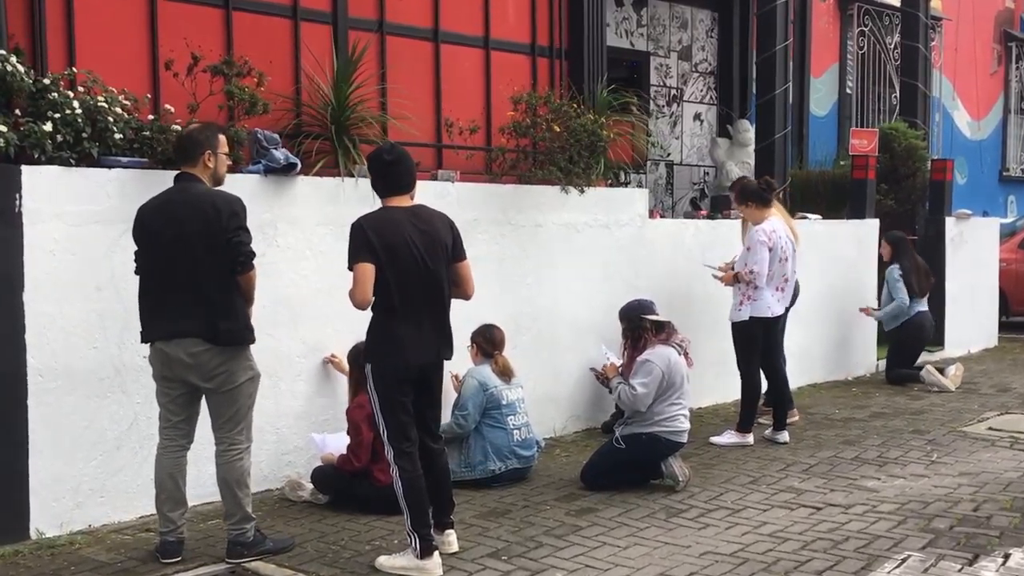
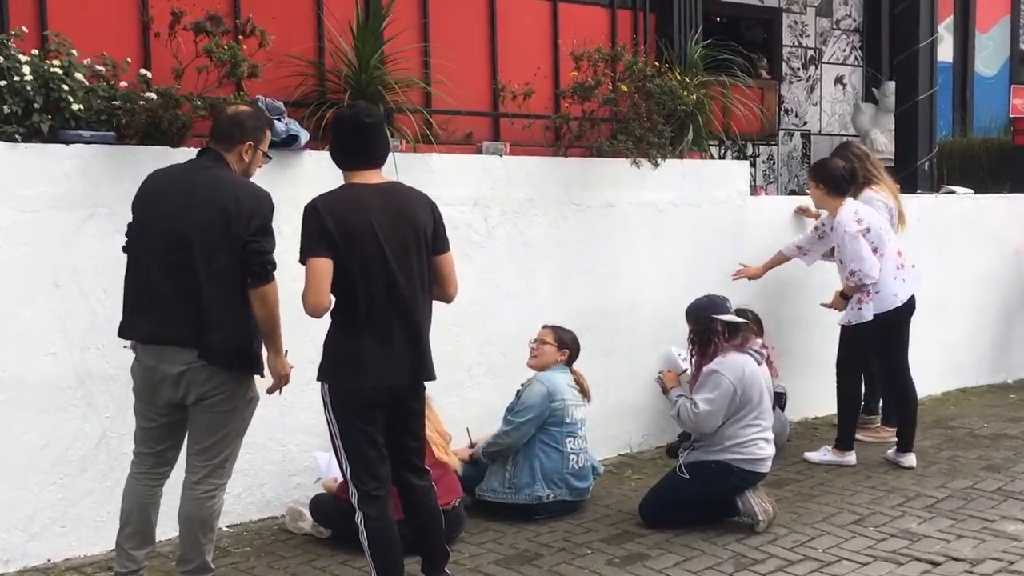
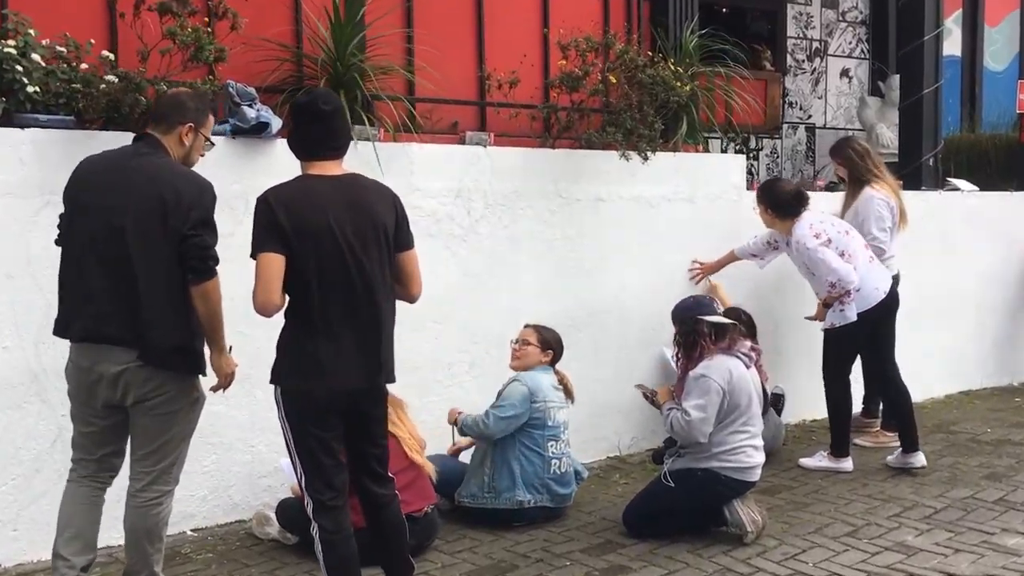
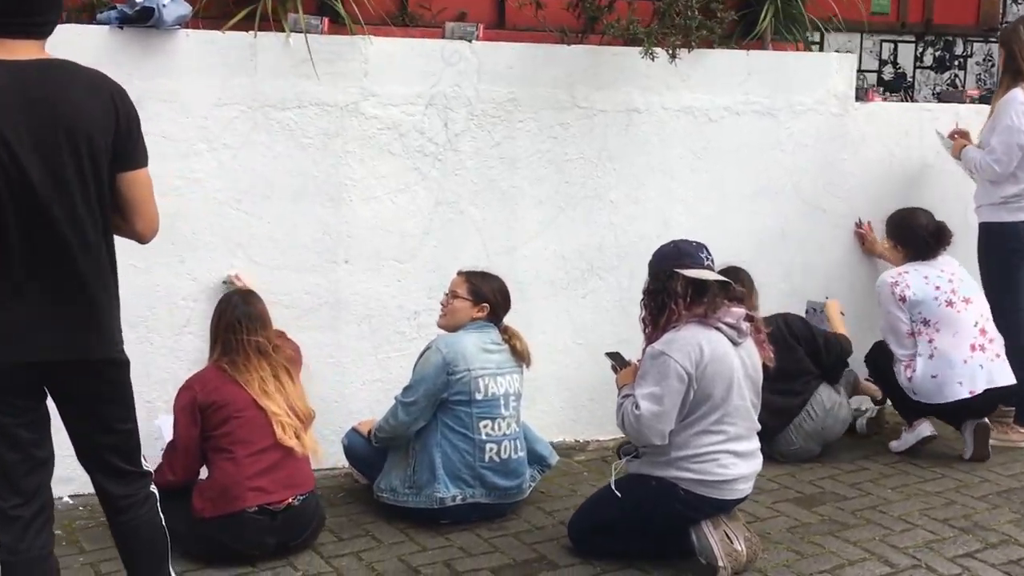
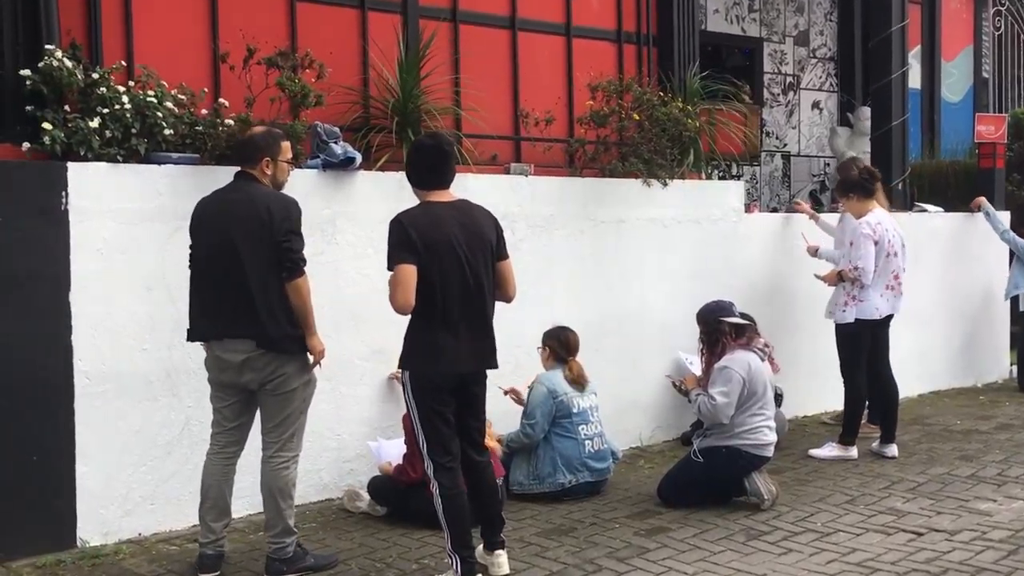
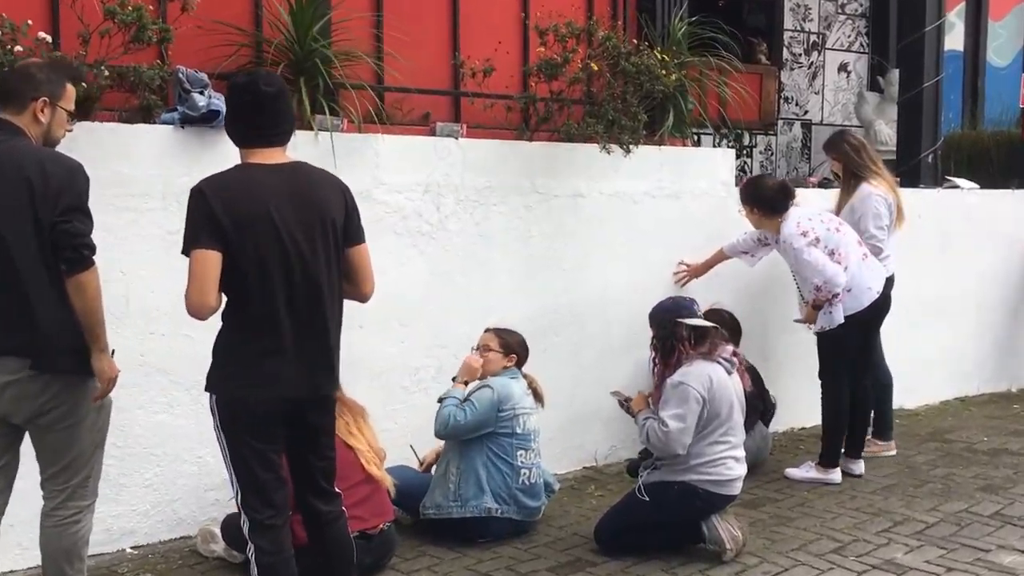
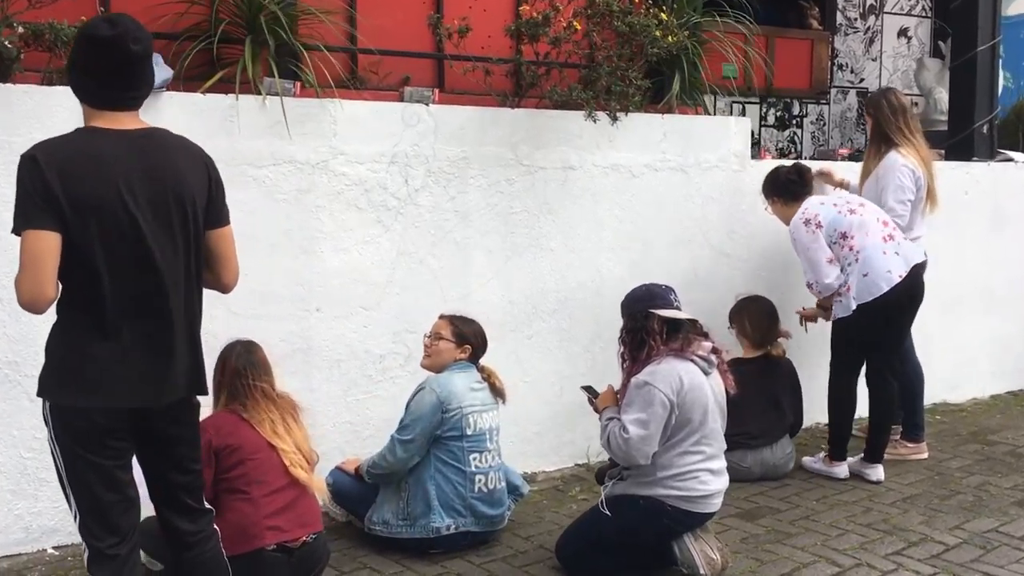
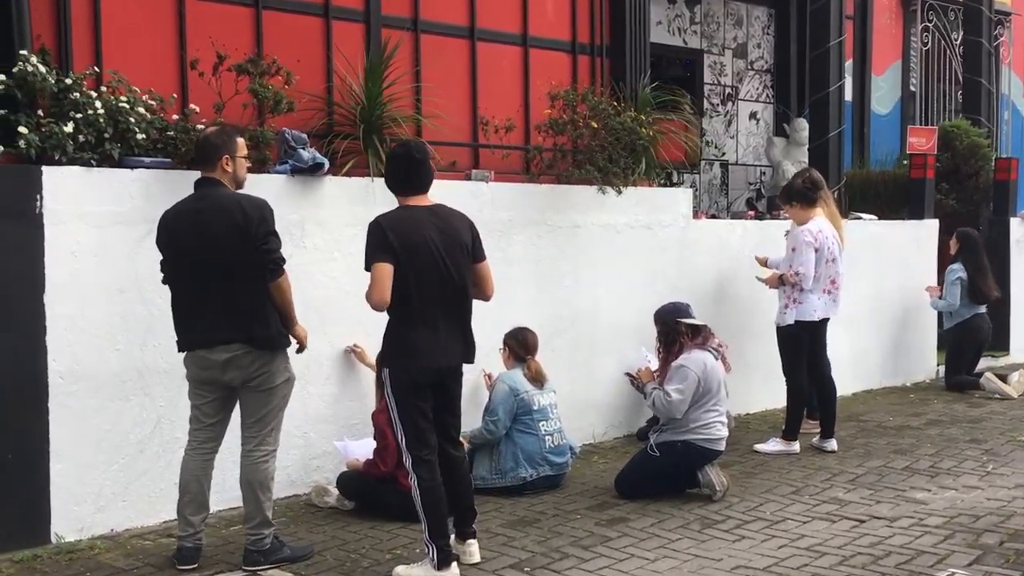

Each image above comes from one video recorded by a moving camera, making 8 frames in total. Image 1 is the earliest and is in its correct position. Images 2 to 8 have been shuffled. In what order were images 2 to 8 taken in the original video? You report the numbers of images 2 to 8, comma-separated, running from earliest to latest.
8, 5, 2, 3, 6, 7, 4
